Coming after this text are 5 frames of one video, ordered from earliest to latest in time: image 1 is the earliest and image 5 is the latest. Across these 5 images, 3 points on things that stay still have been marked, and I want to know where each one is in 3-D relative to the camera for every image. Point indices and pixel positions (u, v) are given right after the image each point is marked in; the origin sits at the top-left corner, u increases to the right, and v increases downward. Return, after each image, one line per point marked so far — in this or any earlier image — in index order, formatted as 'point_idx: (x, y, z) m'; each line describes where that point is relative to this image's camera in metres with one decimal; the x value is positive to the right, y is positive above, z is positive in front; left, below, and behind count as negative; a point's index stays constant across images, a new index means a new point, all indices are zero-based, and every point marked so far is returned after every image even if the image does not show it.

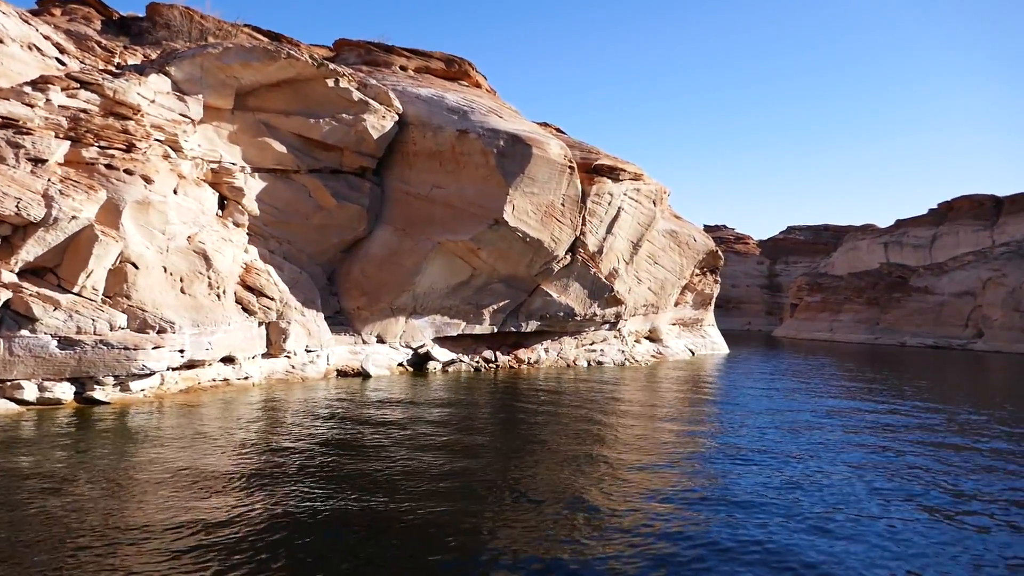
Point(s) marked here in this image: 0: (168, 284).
0: (-7.3, +0.1, +15.1) m
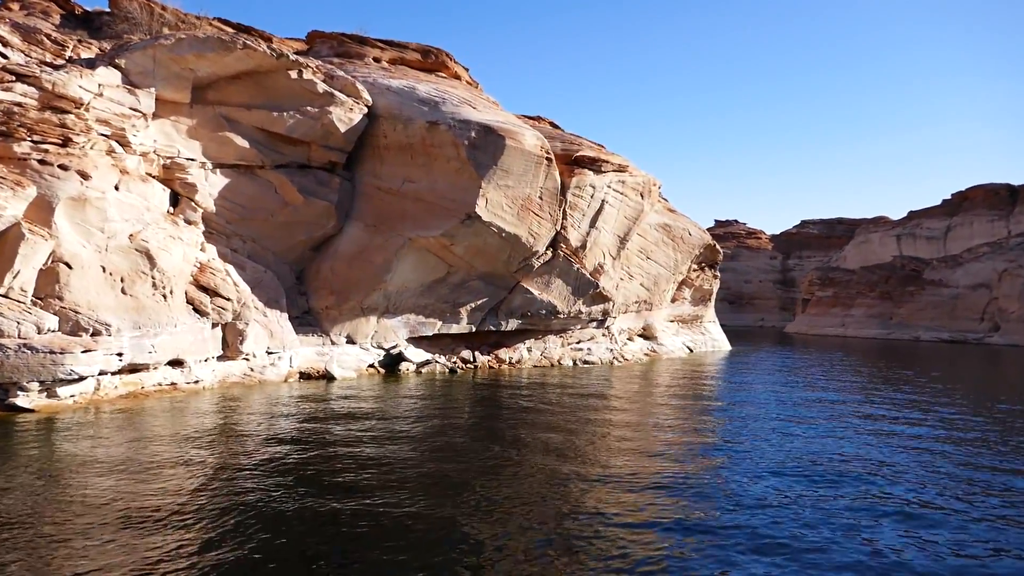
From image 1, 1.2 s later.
0: (-8.2, +0.1, +14.4) m
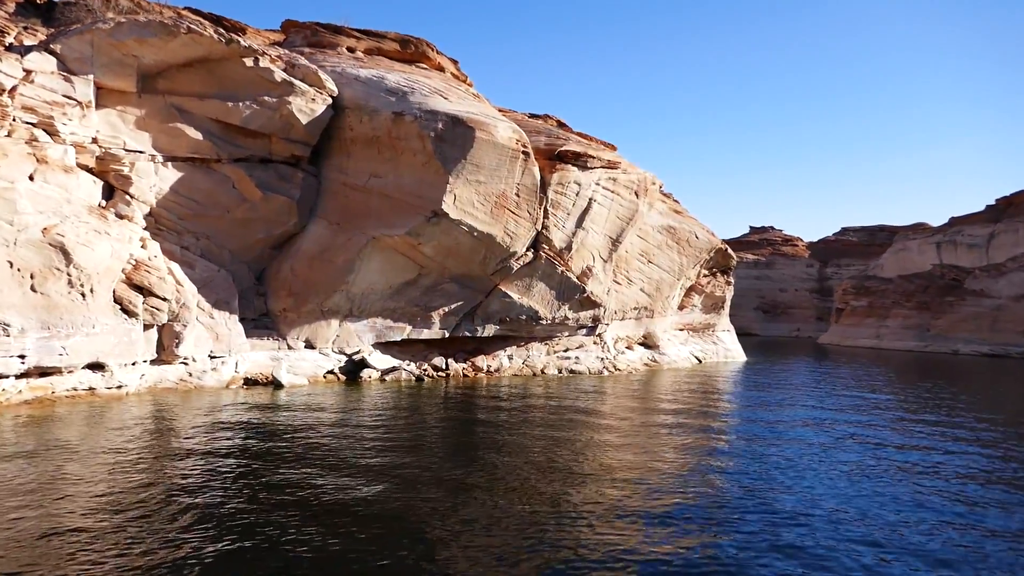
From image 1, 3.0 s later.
0: (-9.3, +0.1, +13.4) m
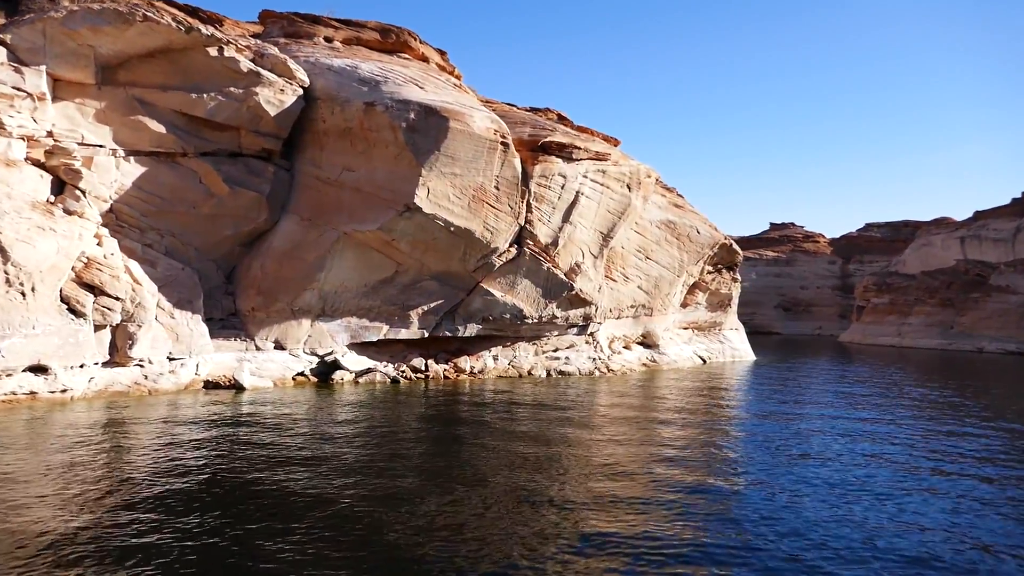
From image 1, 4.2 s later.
0: (-10.1, +0.1, +12.8) m
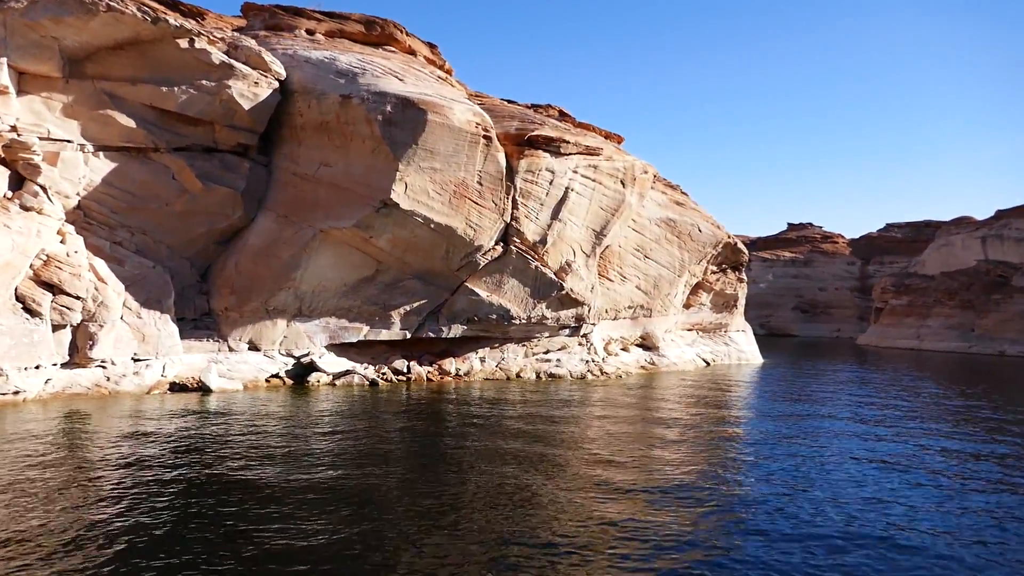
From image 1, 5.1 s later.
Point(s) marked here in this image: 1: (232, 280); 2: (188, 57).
0: (-10.7, +0.2, +12.3) m
1: (-7.2, +0.2, +18.3) m
2: (-8.0, +5.7, +17.8) m
